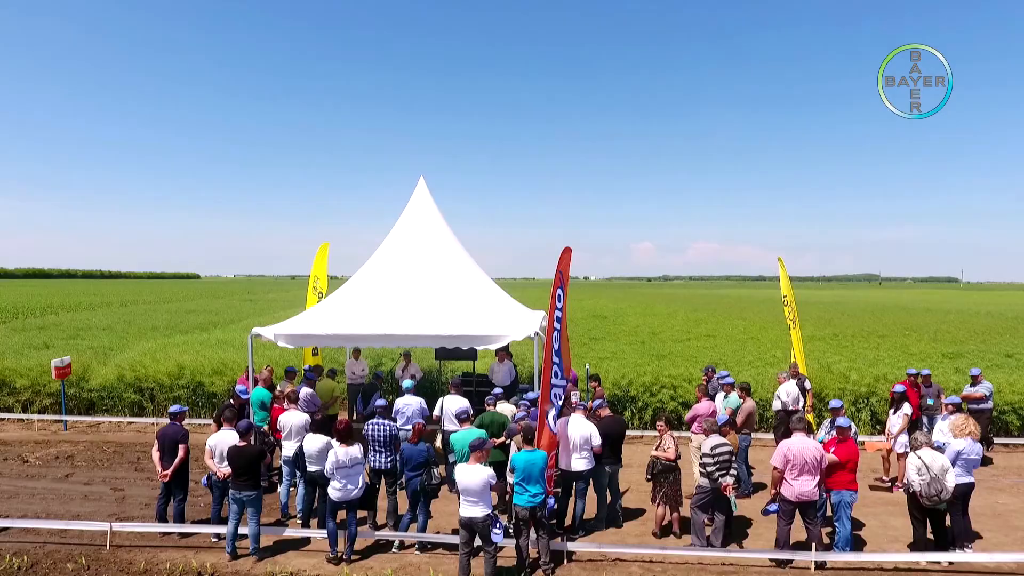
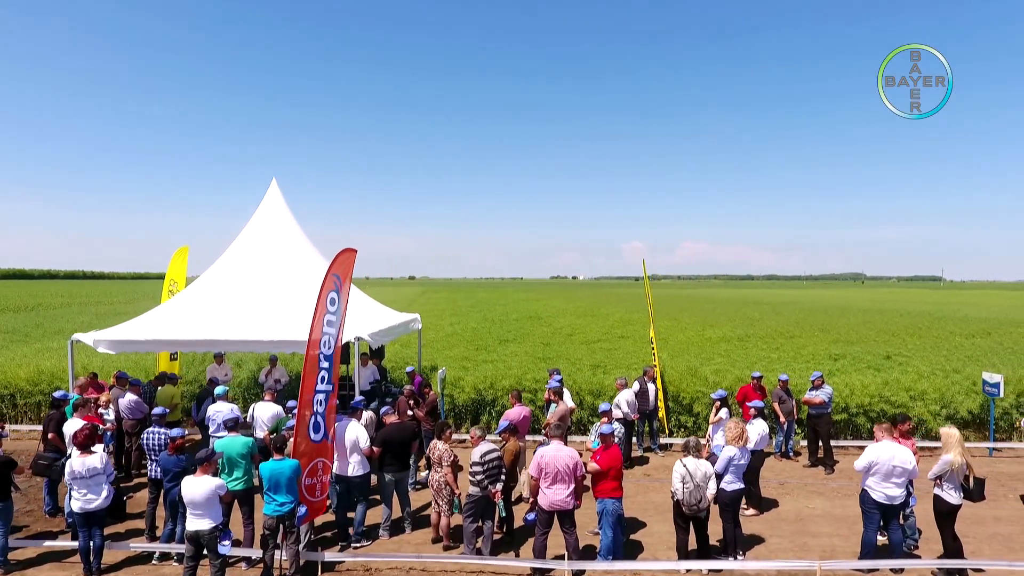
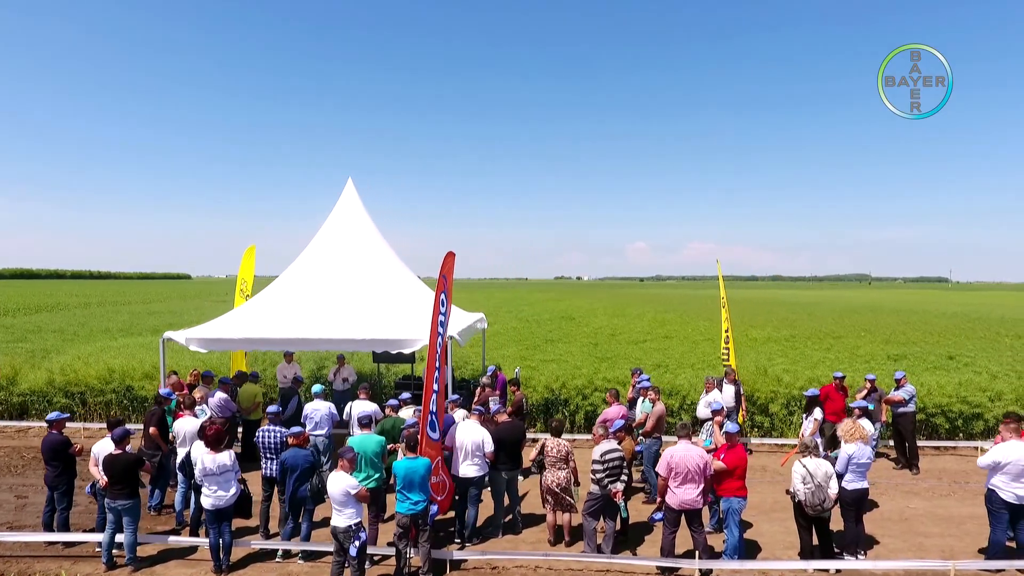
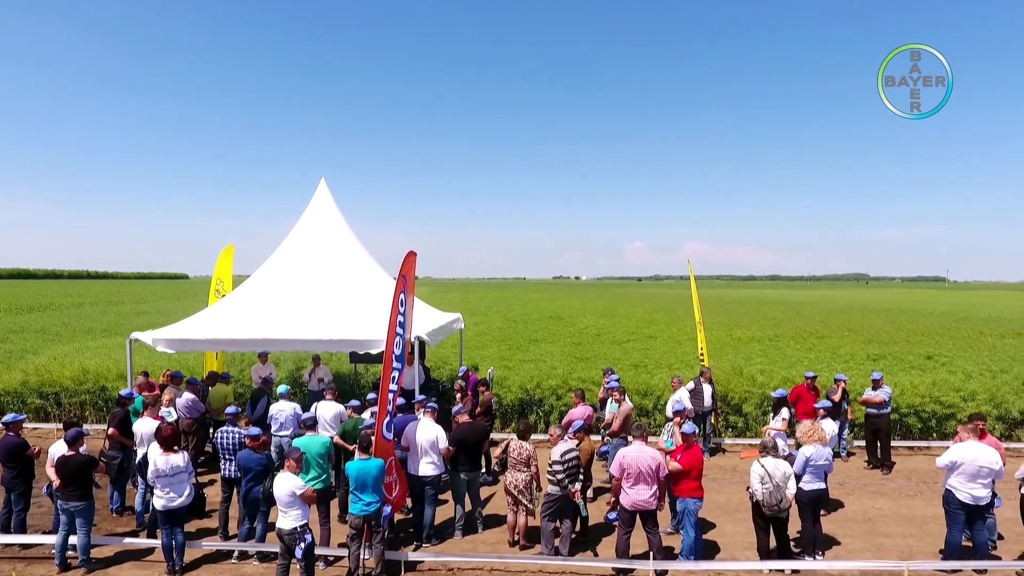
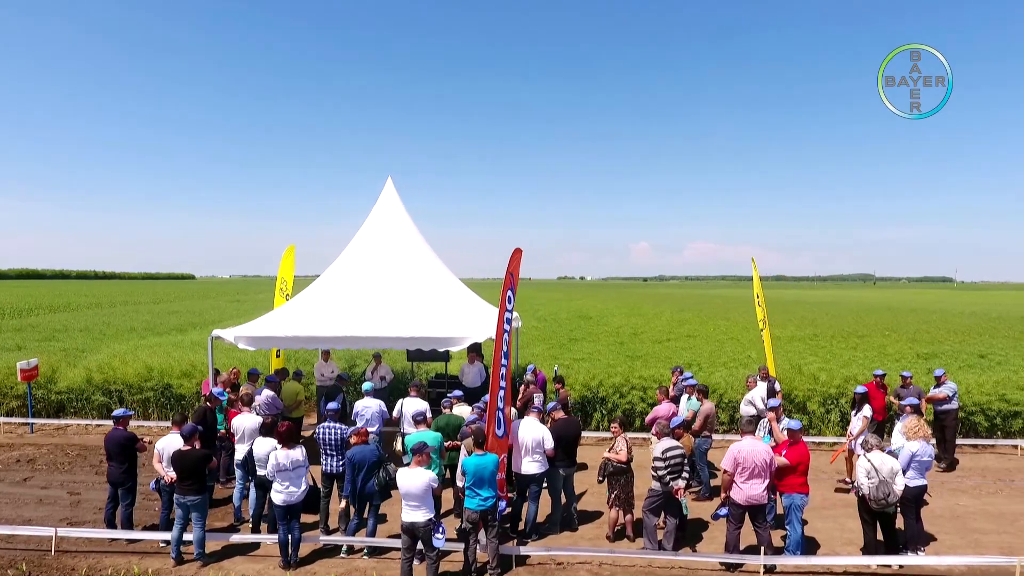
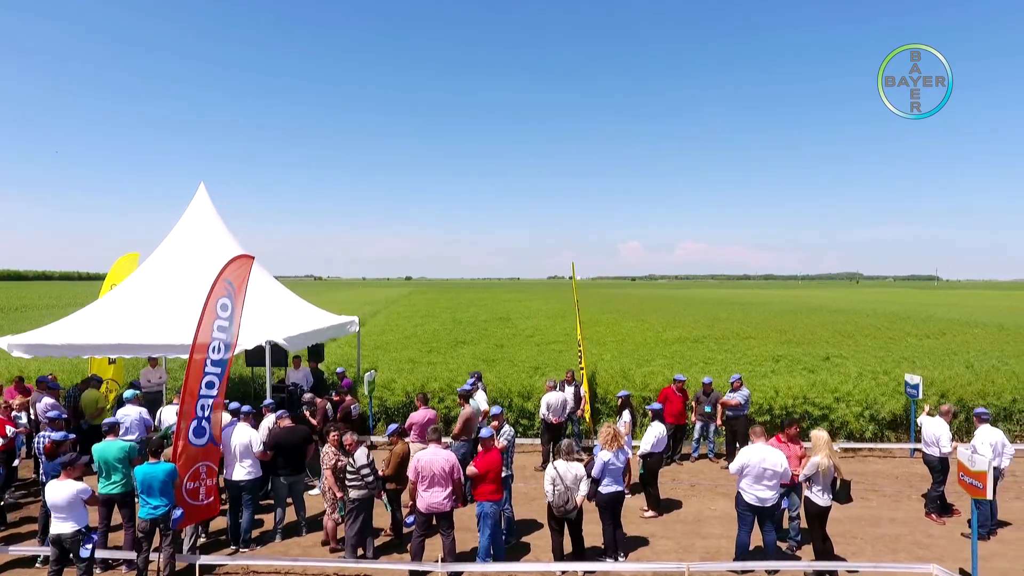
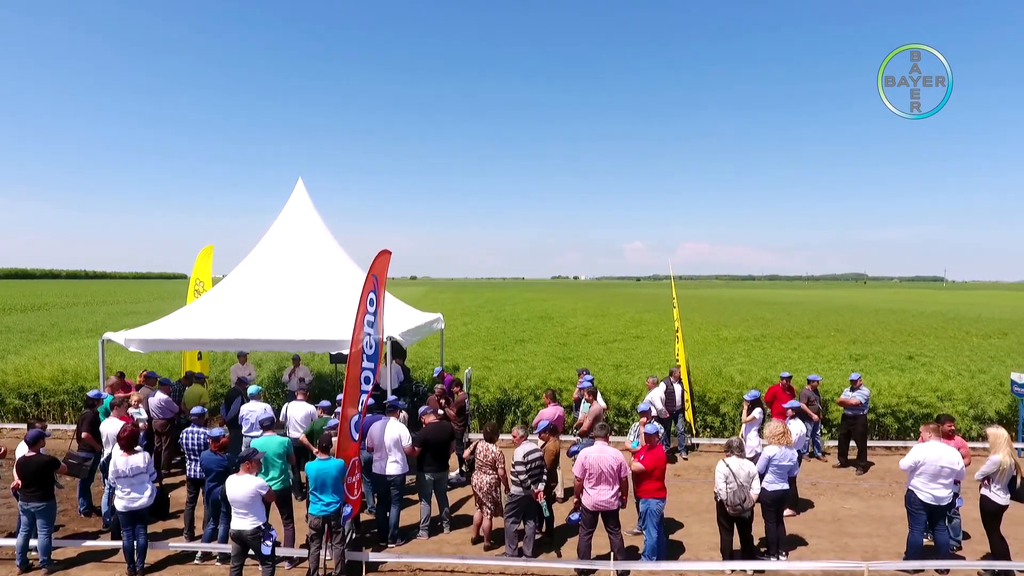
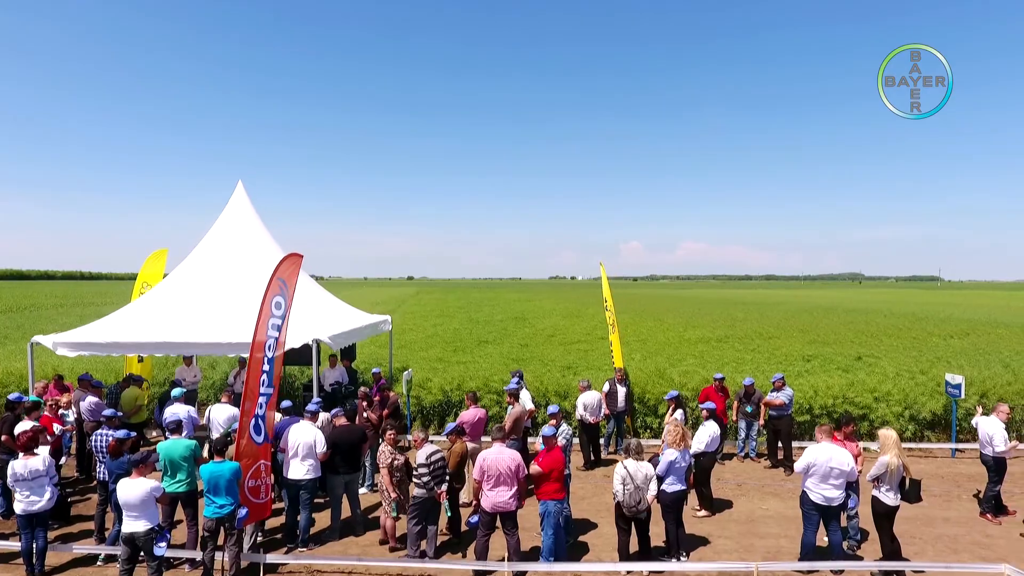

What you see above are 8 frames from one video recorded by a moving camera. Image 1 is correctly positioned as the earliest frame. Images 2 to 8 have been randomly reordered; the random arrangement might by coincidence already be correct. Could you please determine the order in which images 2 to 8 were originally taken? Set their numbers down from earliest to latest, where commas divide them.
5, 3, 4, 7, 2, 8, 6
